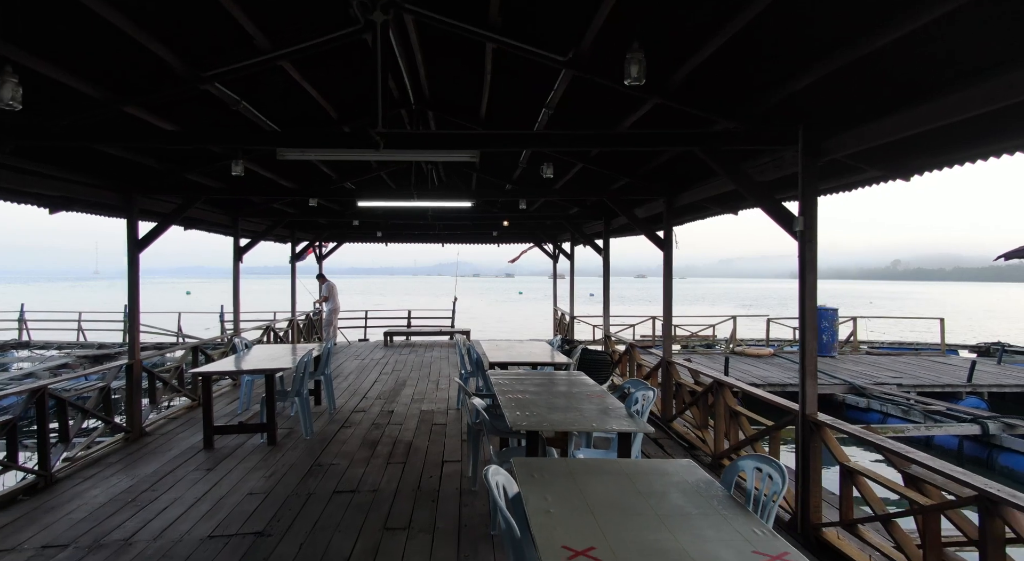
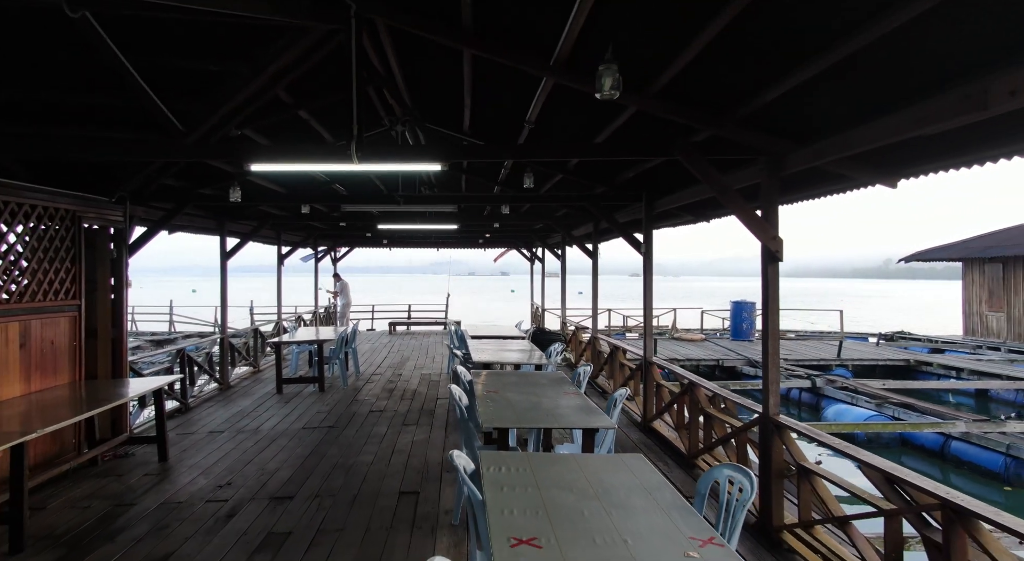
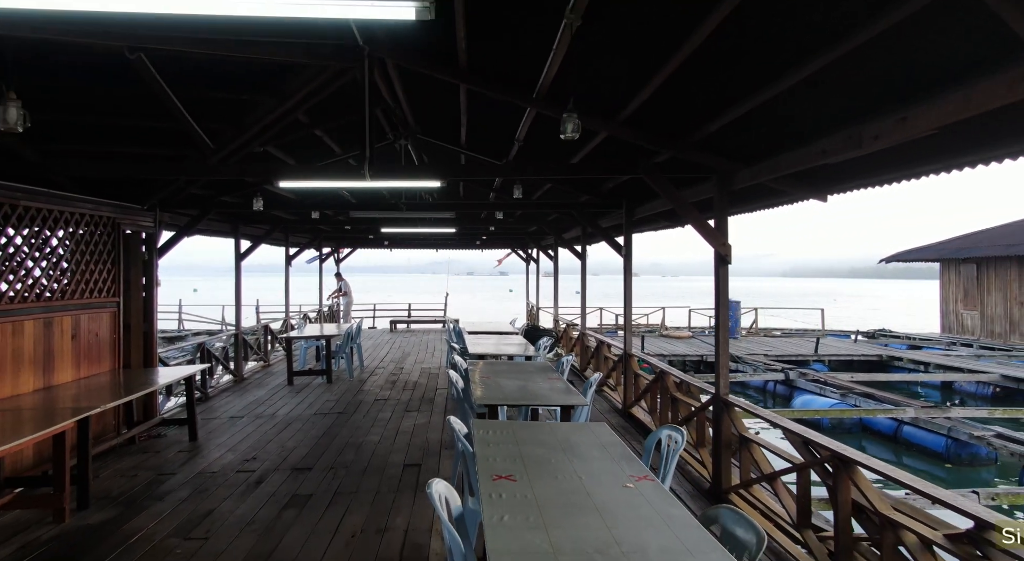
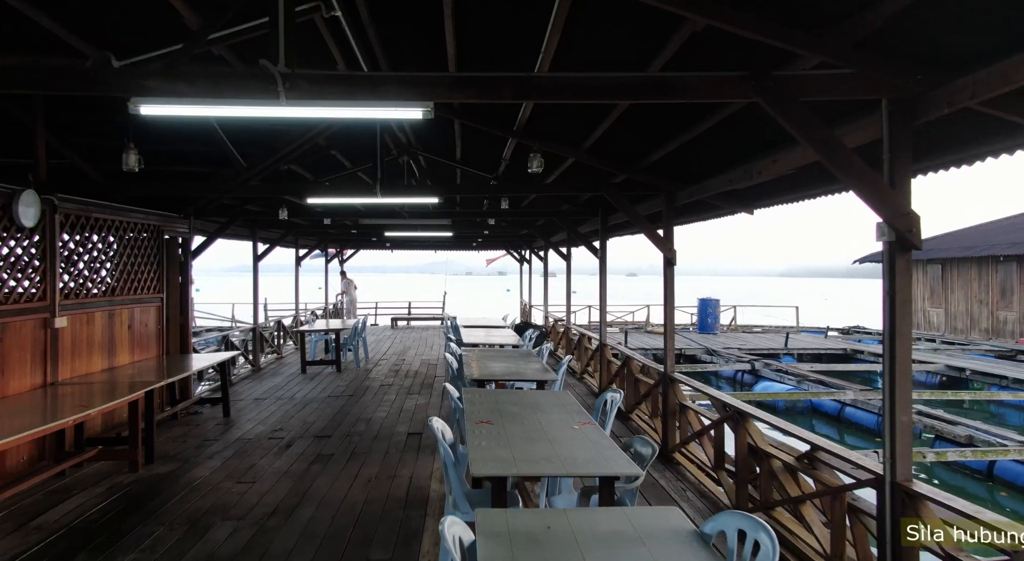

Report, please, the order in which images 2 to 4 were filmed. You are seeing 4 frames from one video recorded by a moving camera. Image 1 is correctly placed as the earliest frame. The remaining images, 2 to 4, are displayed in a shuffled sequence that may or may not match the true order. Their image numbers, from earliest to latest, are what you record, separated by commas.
2, 3, 4
